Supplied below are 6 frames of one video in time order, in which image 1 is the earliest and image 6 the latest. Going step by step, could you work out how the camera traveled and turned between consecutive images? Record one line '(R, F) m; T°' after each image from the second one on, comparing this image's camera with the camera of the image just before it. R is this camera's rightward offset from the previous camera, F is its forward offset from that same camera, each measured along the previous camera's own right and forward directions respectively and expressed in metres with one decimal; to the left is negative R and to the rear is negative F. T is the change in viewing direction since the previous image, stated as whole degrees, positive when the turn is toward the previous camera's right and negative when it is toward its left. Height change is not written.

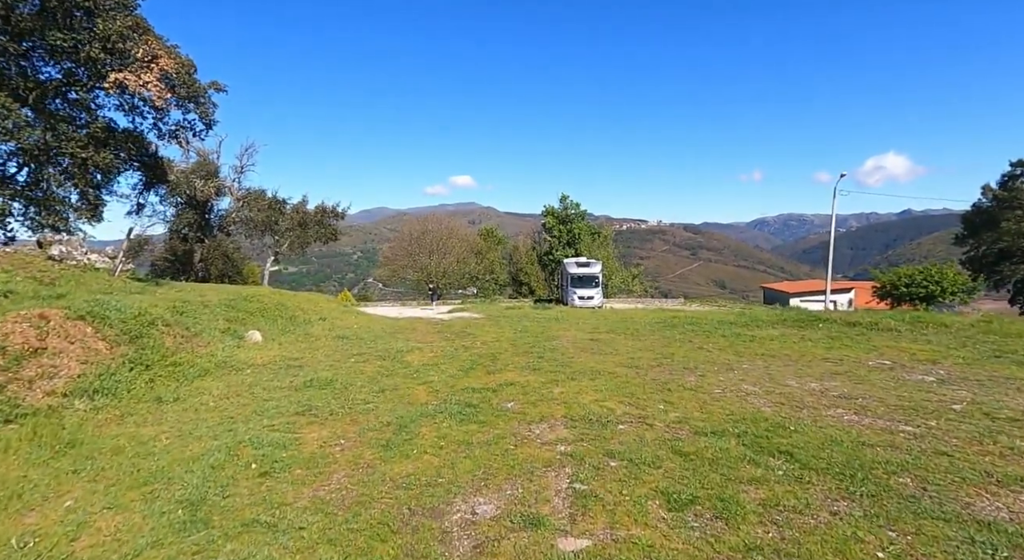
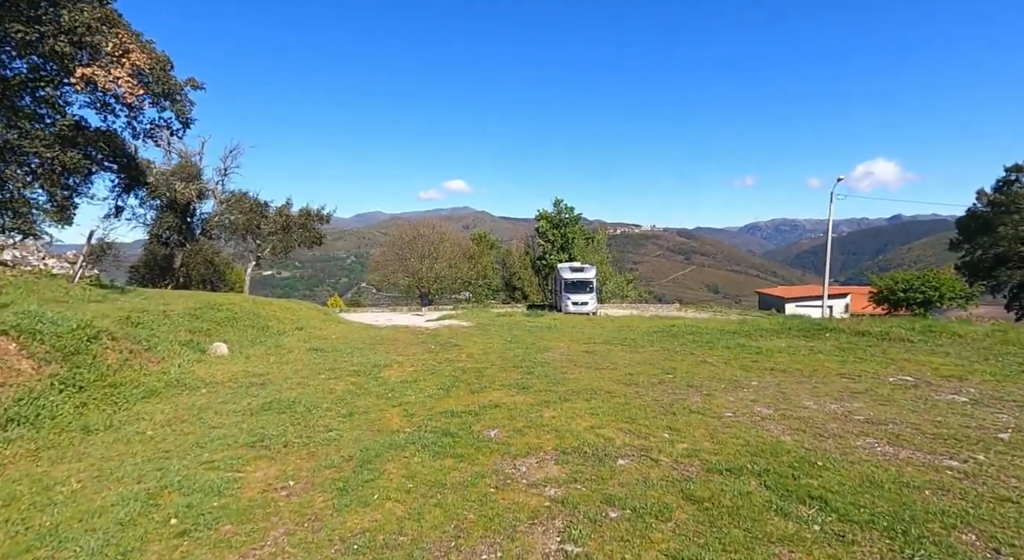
(+0.1, +1.0) m; +1°
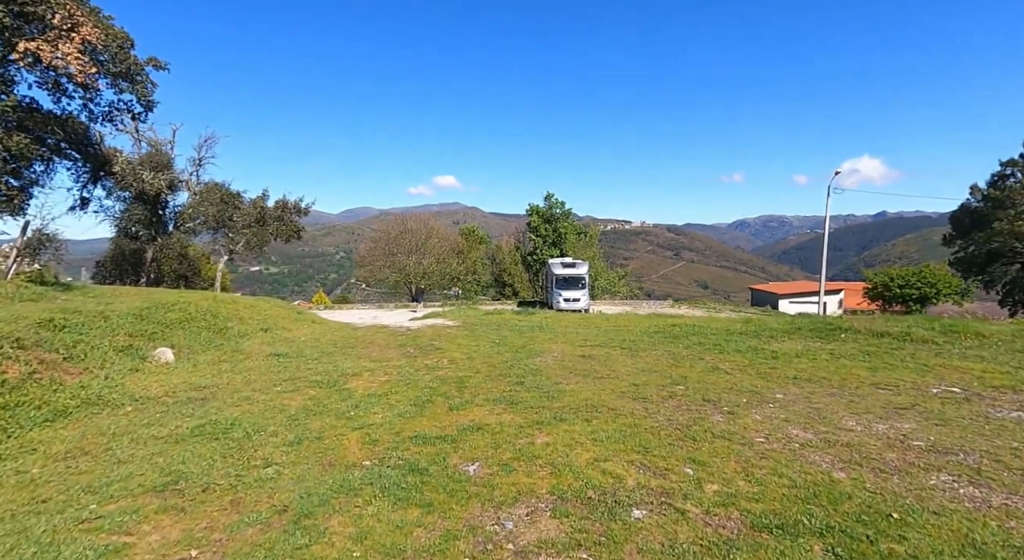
(+0.1, +1.4) m; +1°
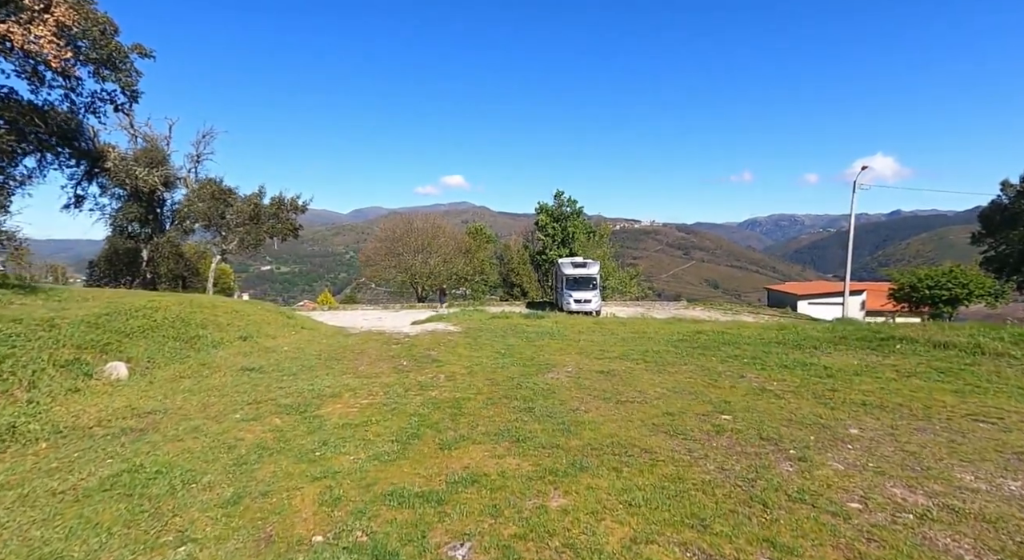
(0.0, +1.6) m; -1°
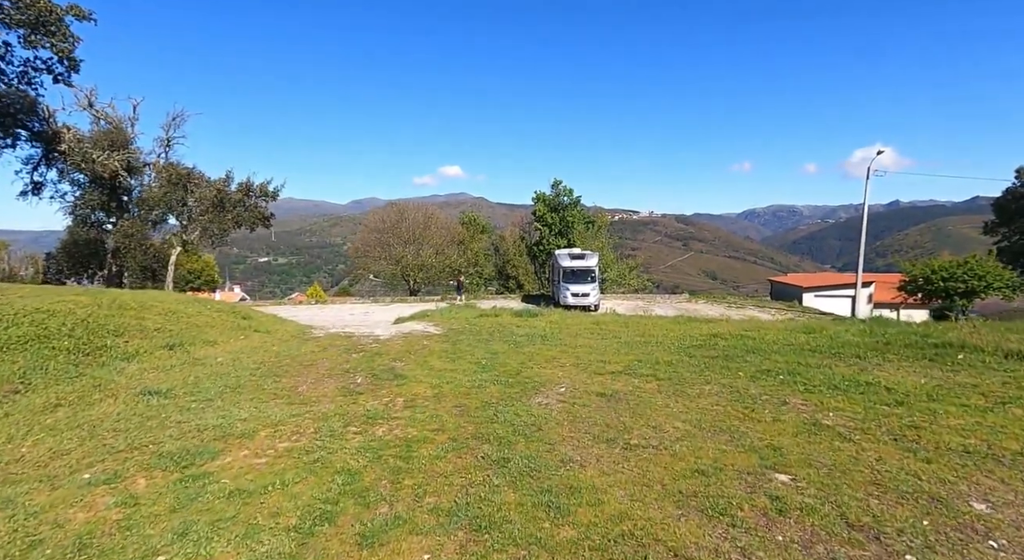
(+0.3, +2.2) m; 0°
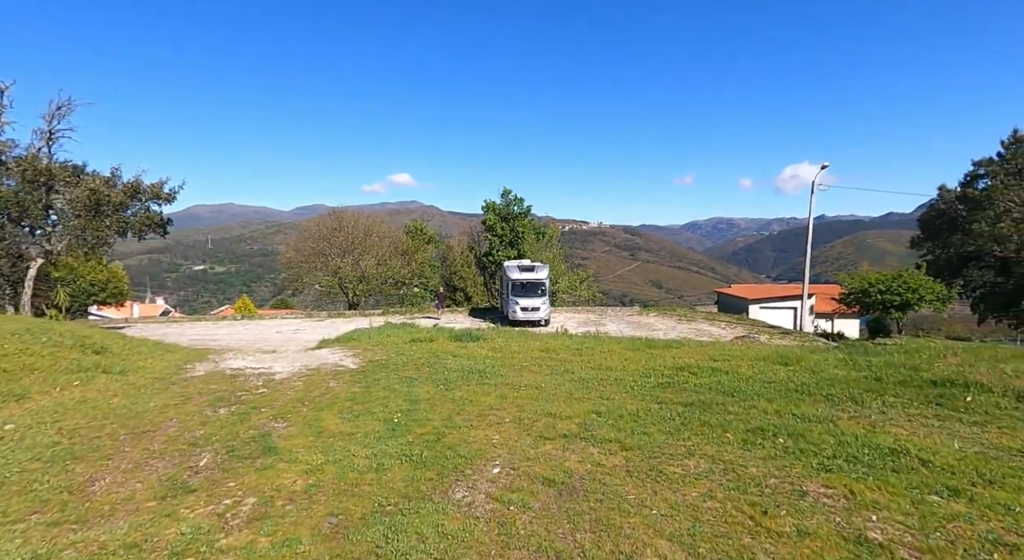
(+0.5, +2.5) m; +6°
